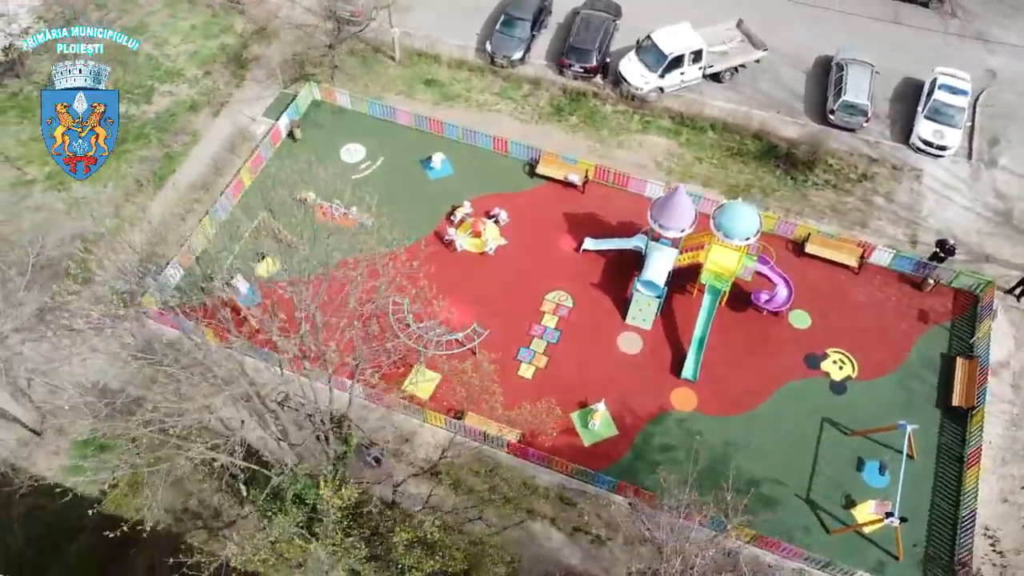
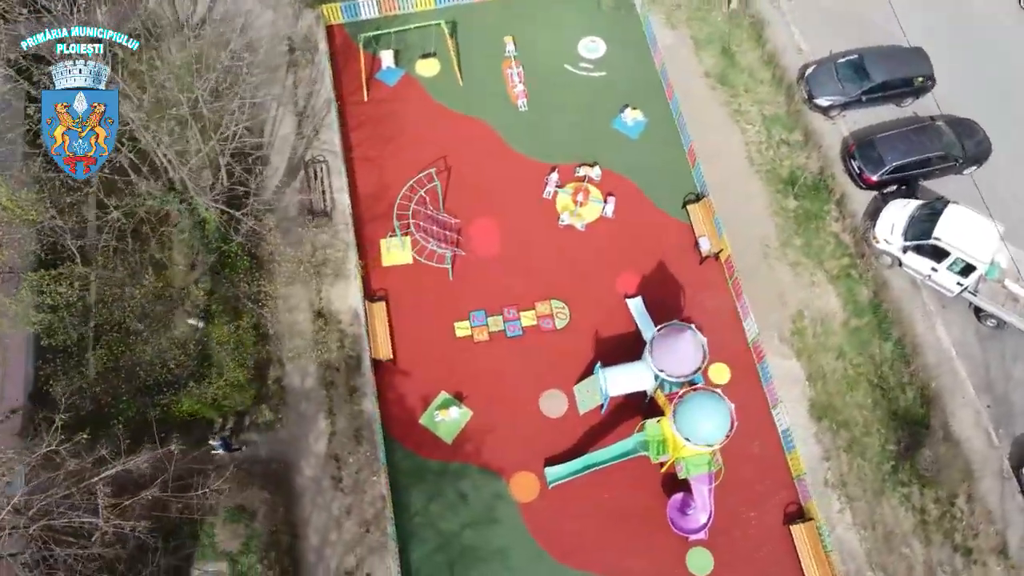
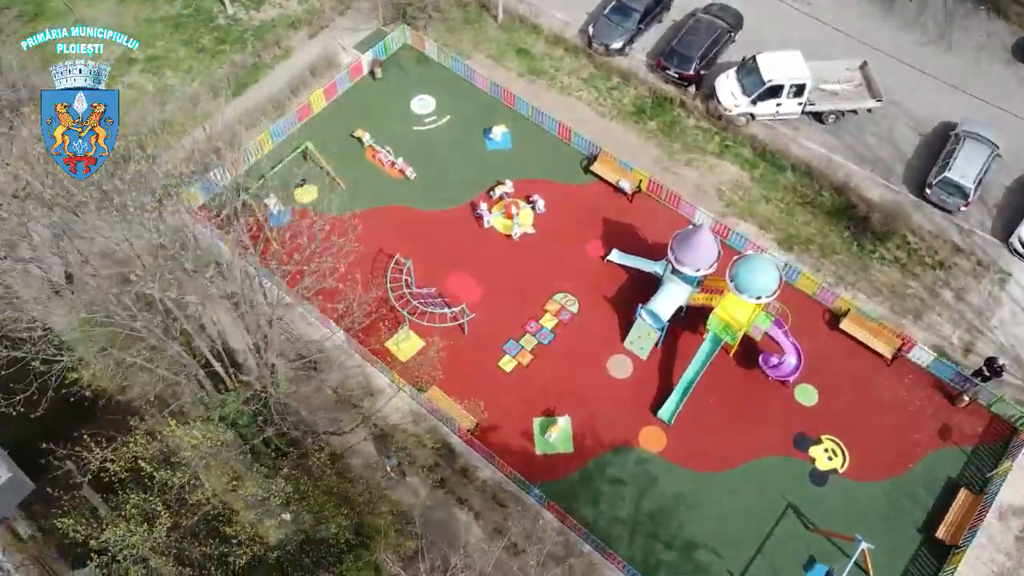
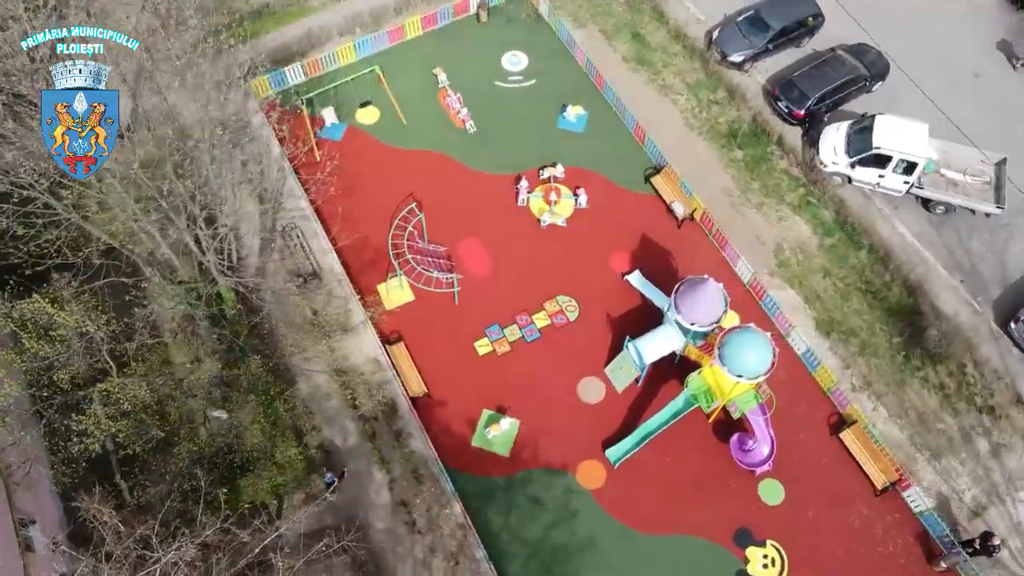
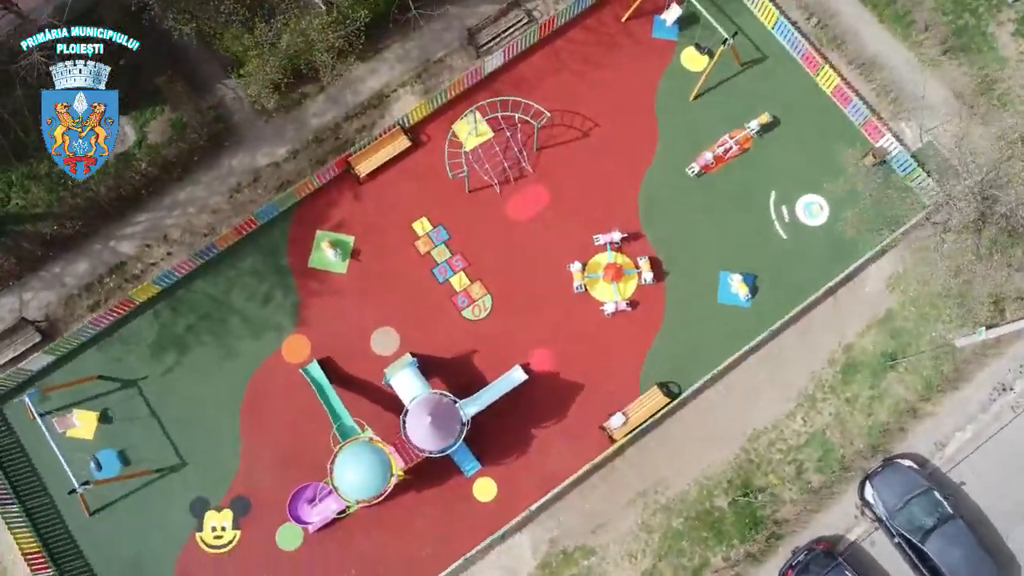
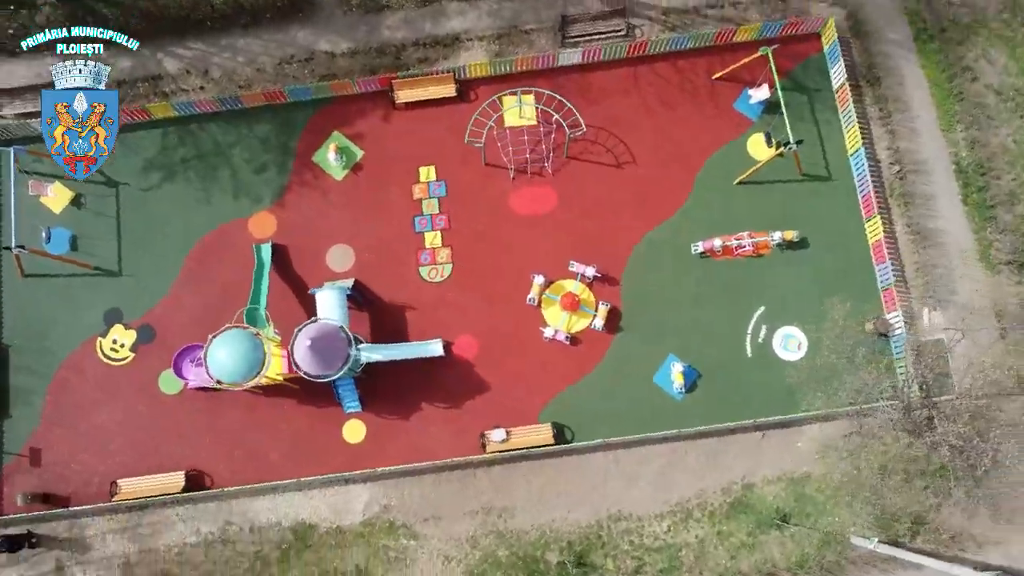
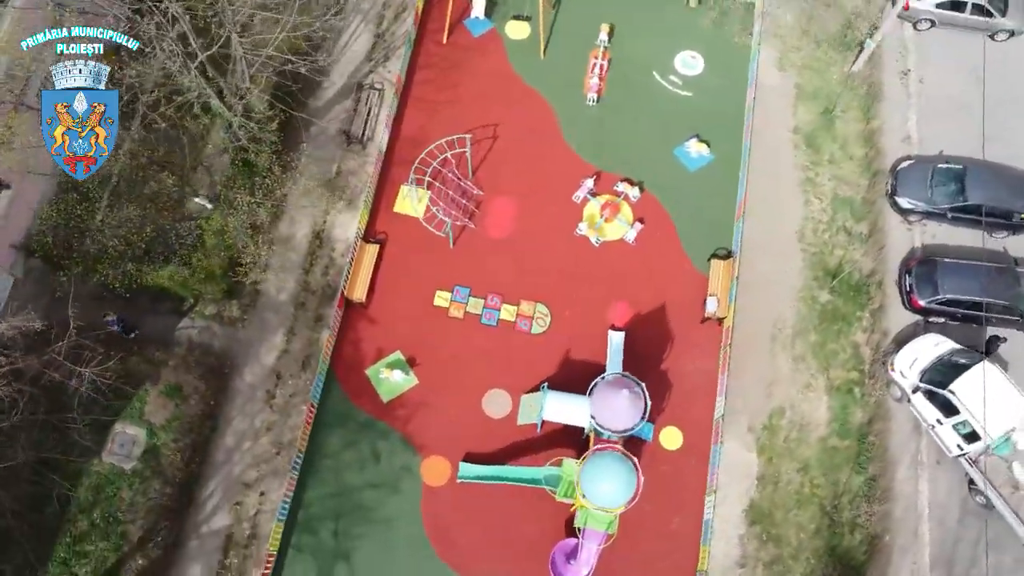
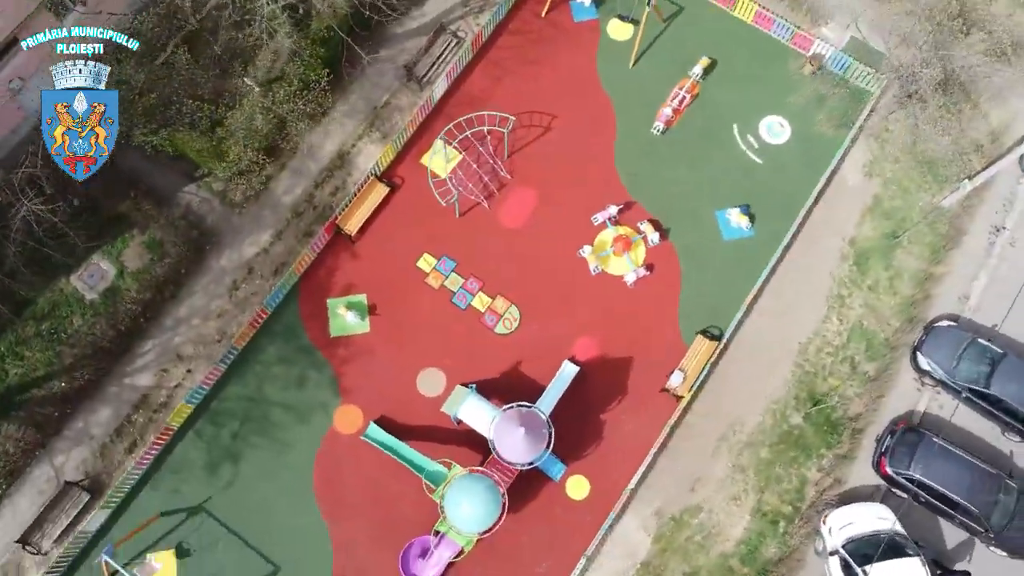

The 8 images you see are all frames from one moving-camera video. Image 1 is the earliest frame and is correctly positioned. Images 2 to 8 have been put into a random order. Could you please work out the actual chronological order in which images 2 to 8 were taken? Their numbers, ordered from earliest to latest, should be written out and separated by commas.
3, 4, 2, 7, 8, 5, 6
